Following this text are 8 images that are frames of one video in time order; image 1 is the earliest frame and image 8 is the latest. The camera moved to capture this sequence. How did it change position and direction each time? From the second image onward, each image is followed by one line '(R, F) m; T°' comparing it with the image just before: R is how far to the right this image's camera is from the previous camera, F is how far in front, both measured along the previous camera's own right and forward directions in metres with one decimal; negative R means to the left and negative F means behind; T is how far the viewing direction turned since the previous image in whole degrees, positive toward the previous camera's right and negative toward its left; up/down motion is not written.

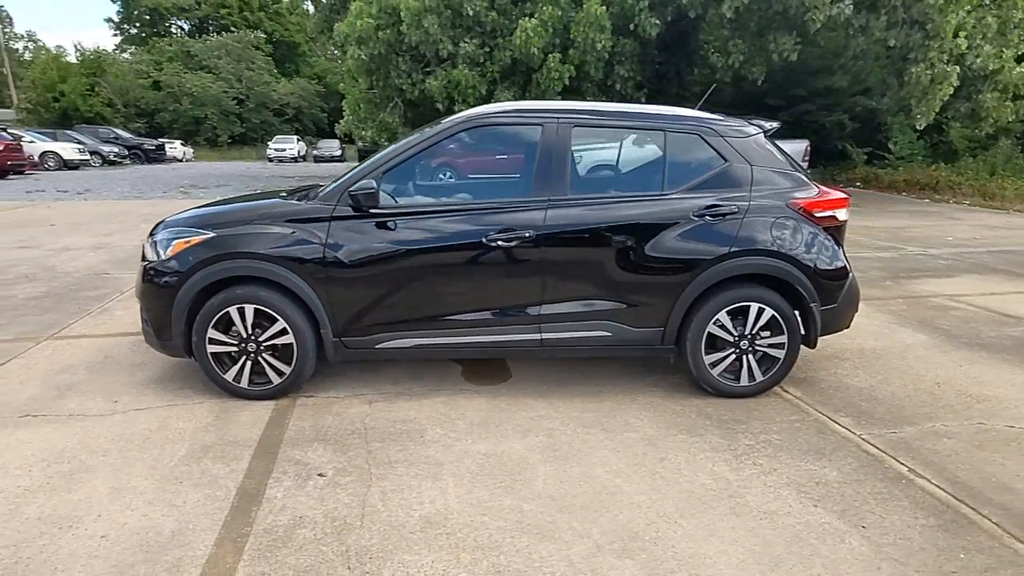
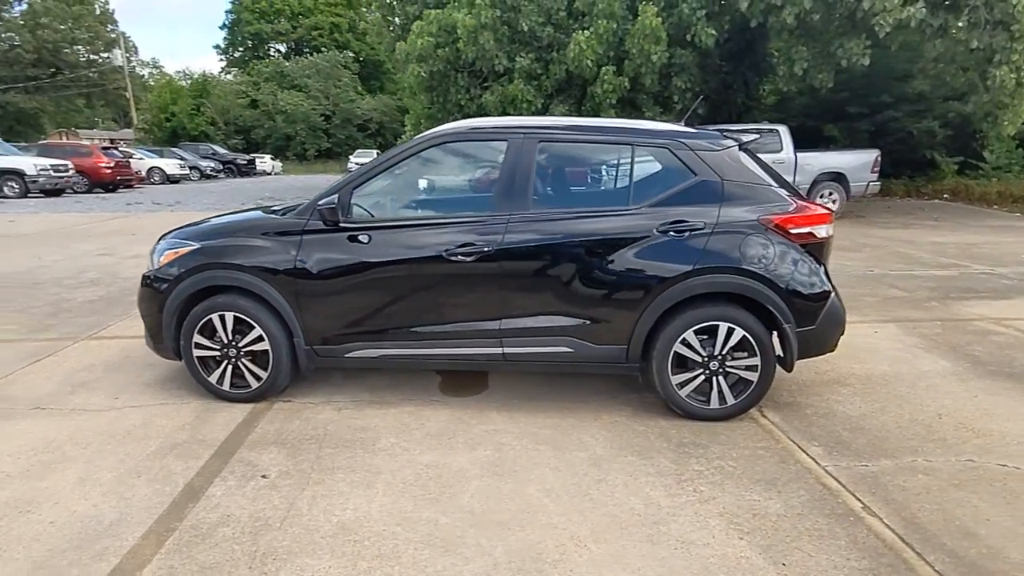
(+0.8, 0.0) m; -7°
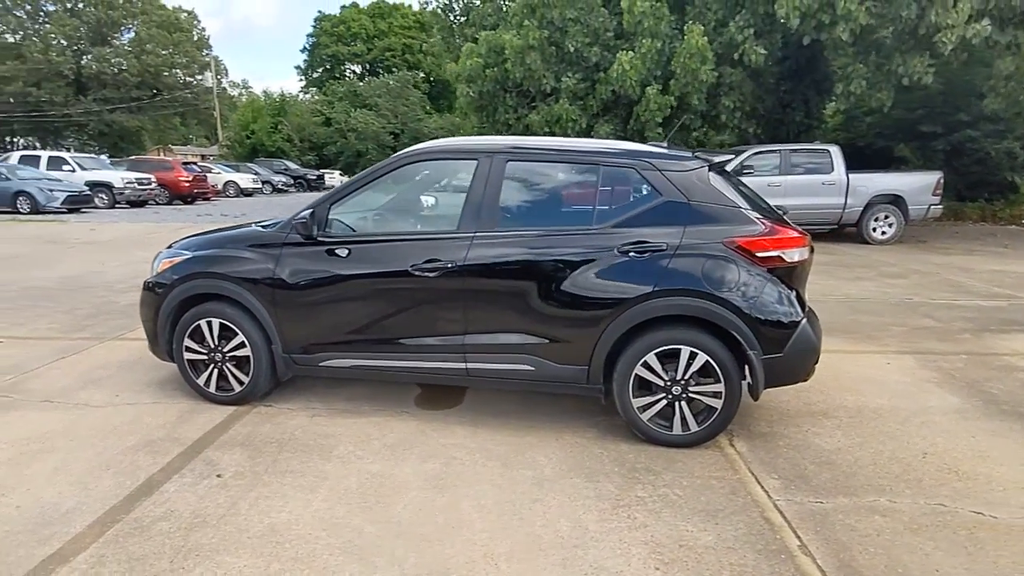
(+0.7, 0.0) m; -6°
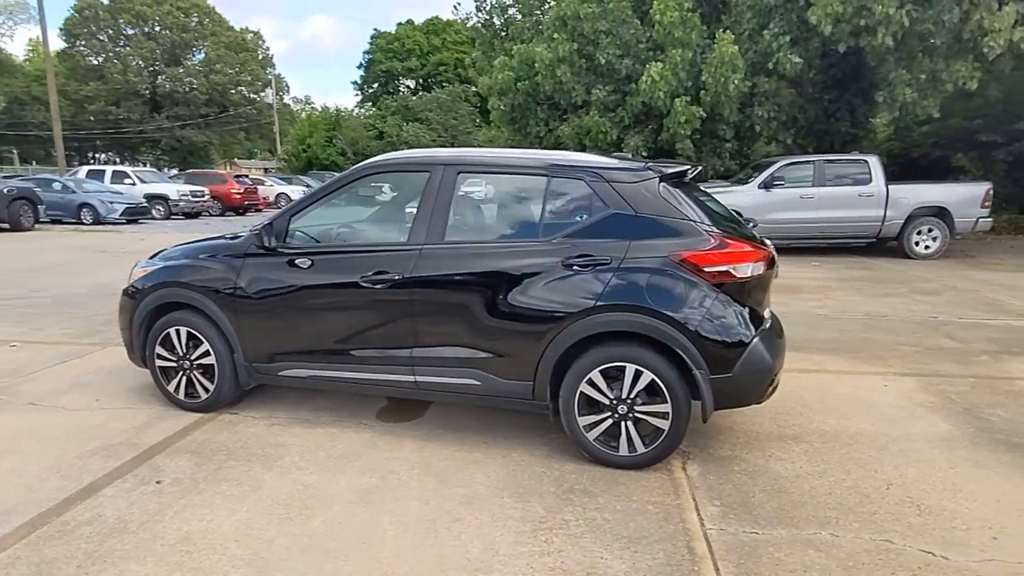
(+0.7, +0.1) m; -5°
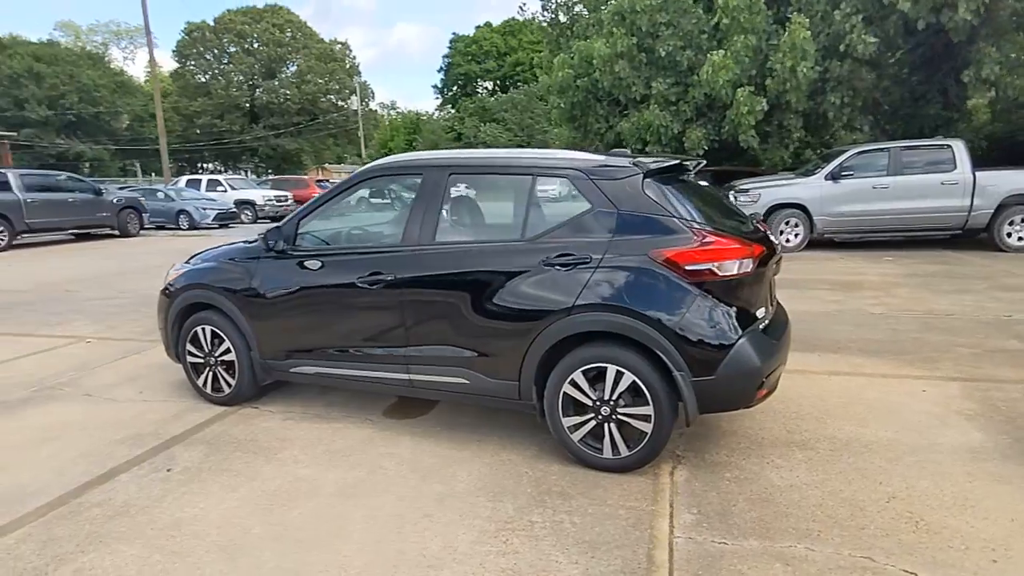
(+0.6, 0.0) m; -7°
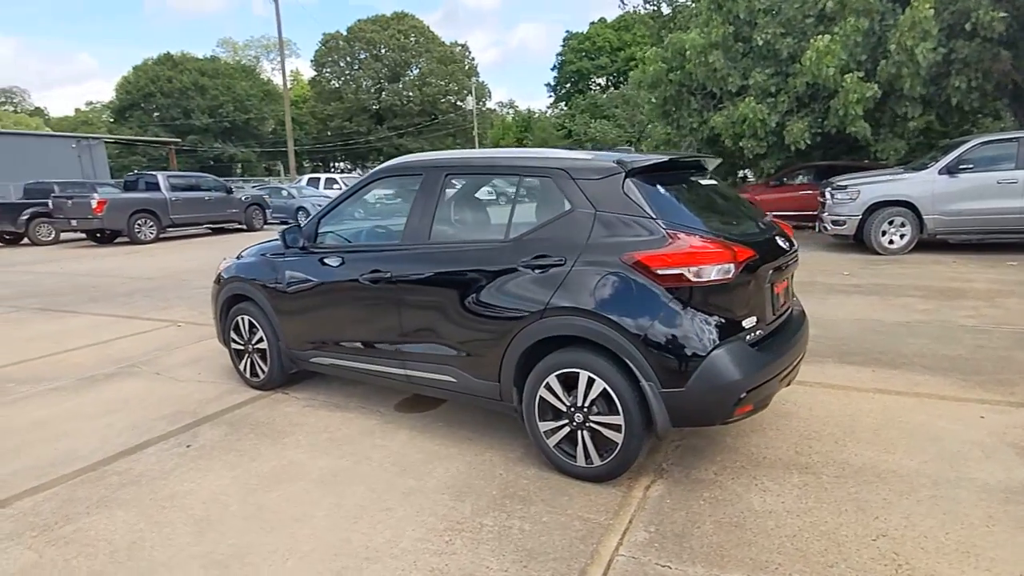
(+0.8, +0.1) m; -10°
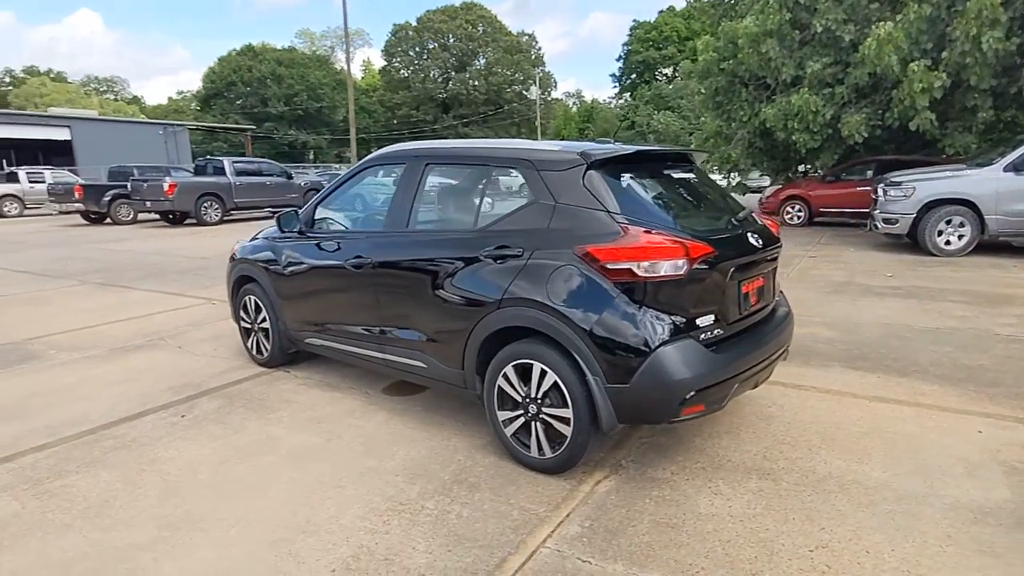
(+0.6, 0.0) m; -6°
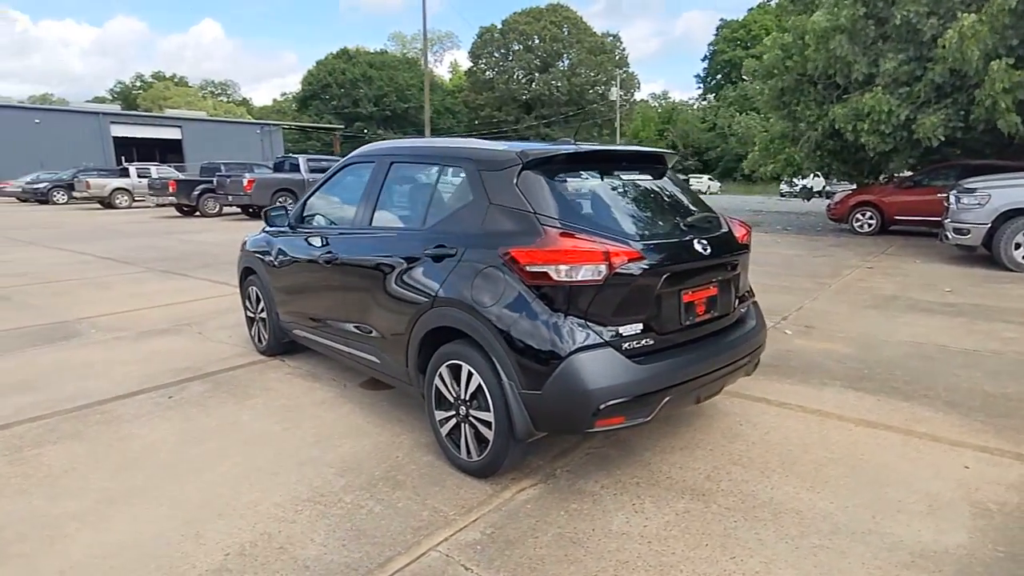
(+0.8, +0.1) m; -7°
